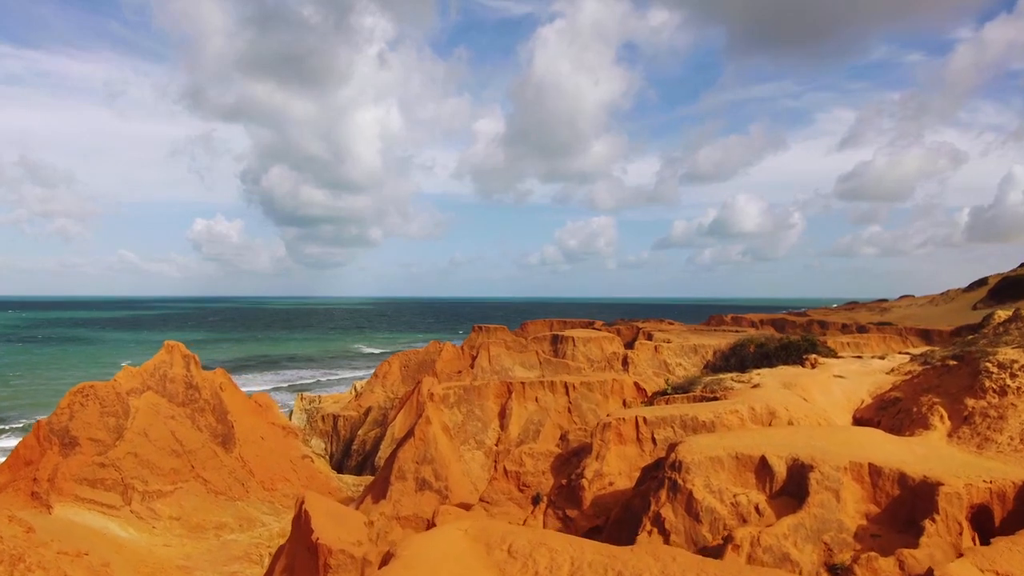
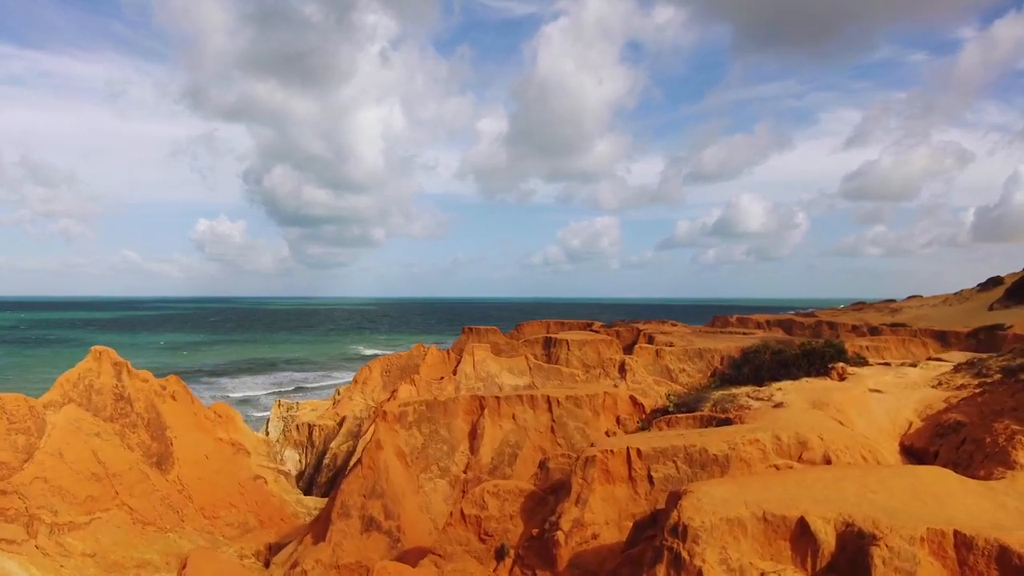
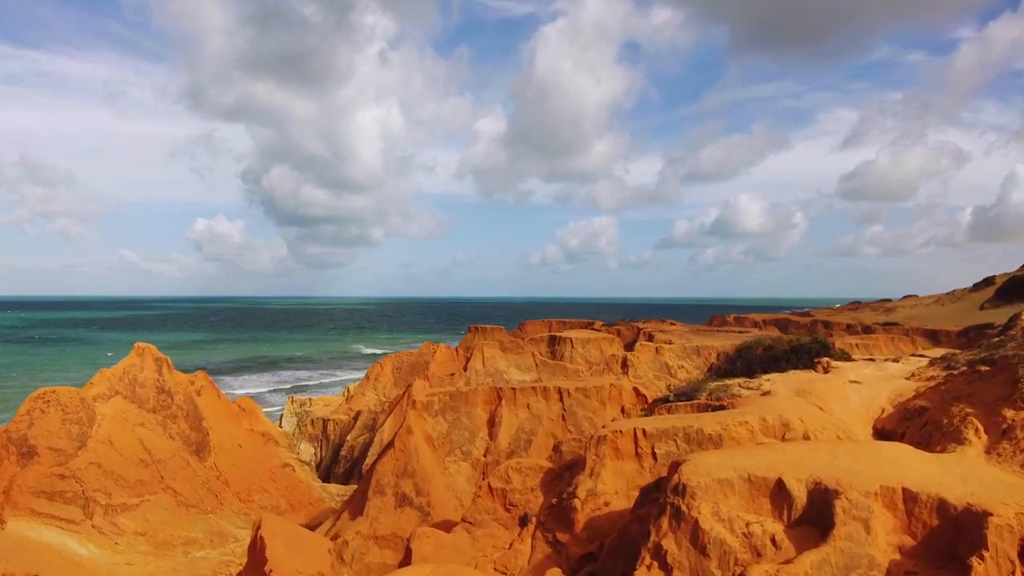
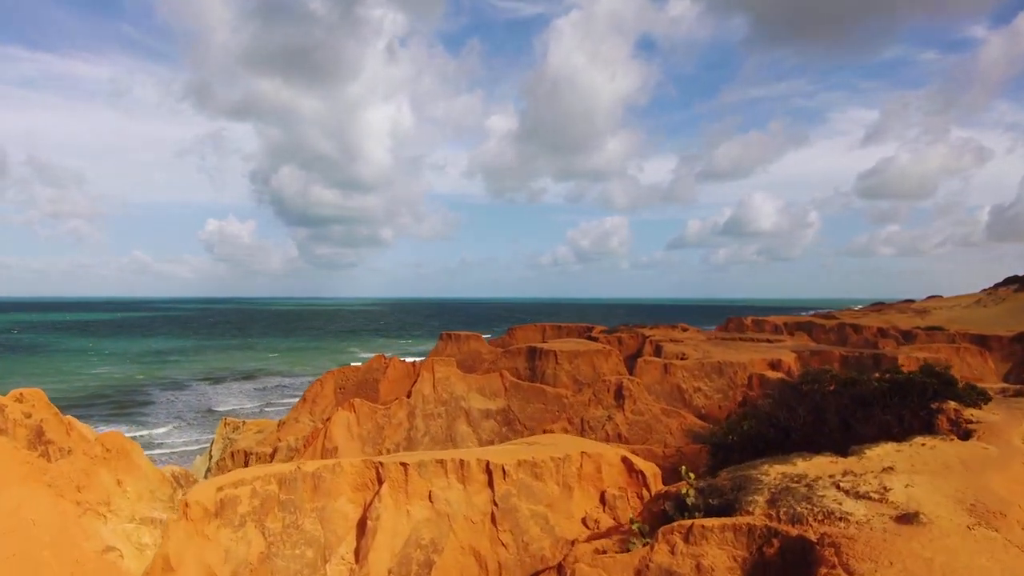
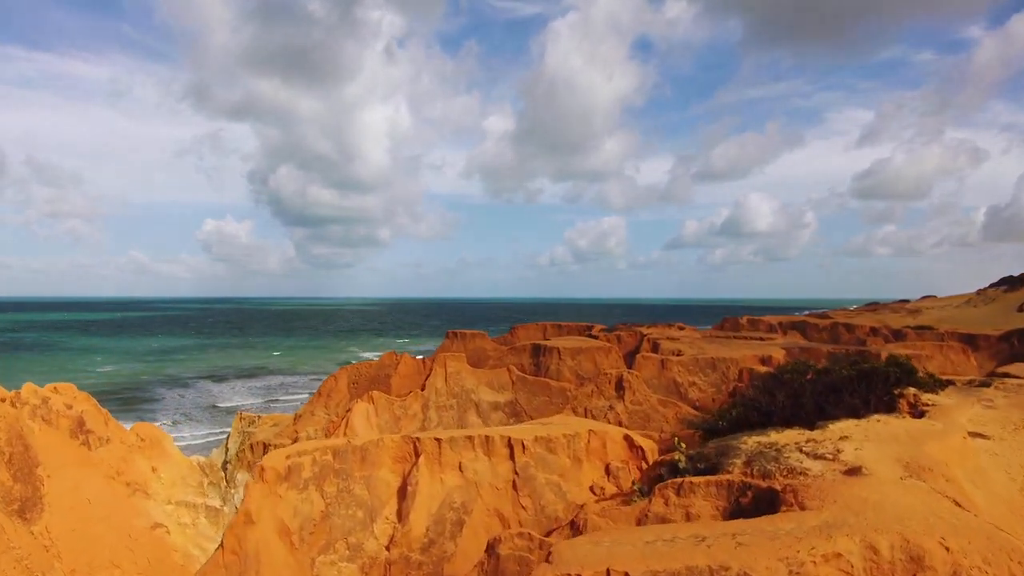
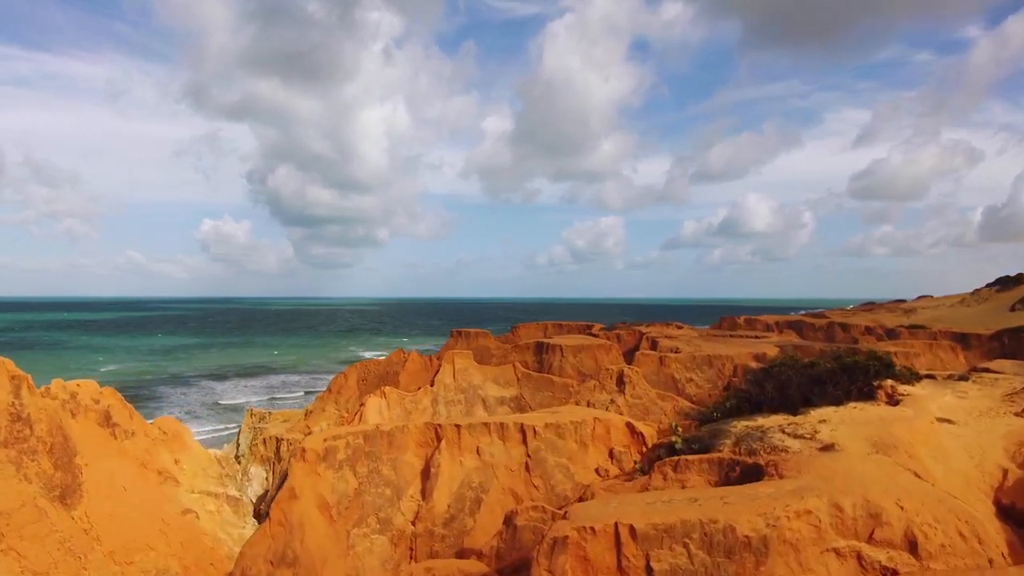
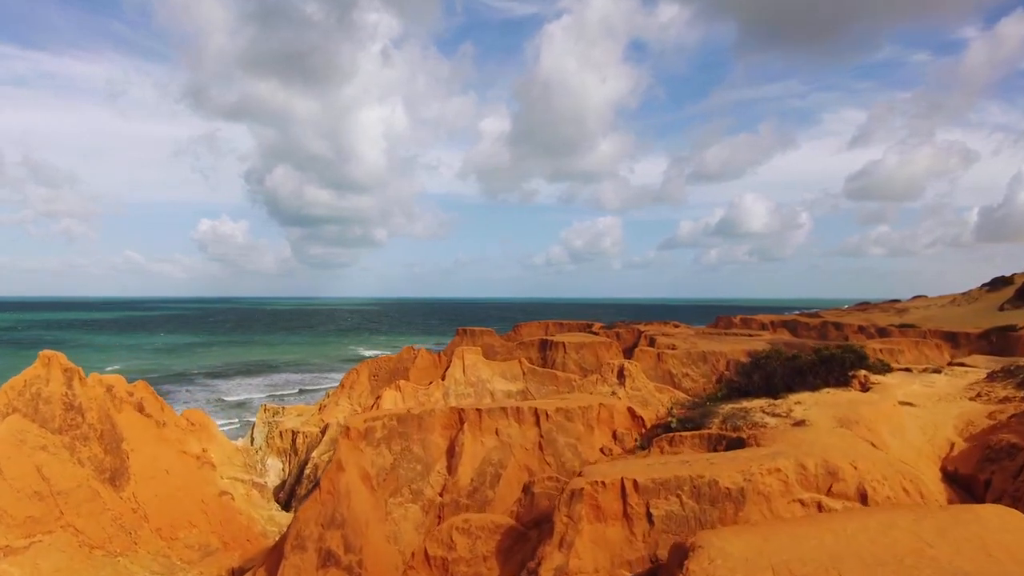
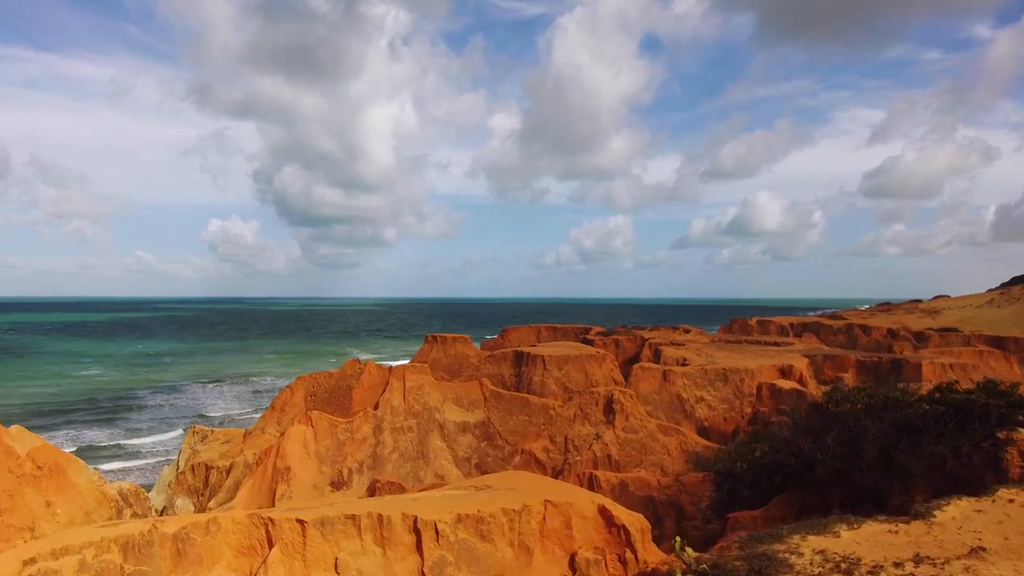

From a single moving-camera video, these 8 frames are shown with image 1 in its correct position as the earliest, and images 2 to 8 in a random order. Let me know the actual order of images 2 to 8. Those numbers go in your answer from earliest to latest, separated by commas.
3, 2, 7, 6, 5, 4, 8
